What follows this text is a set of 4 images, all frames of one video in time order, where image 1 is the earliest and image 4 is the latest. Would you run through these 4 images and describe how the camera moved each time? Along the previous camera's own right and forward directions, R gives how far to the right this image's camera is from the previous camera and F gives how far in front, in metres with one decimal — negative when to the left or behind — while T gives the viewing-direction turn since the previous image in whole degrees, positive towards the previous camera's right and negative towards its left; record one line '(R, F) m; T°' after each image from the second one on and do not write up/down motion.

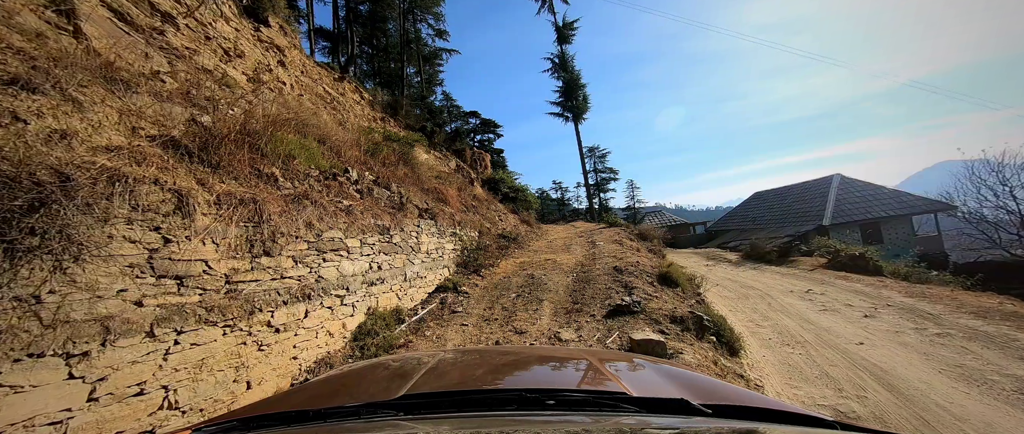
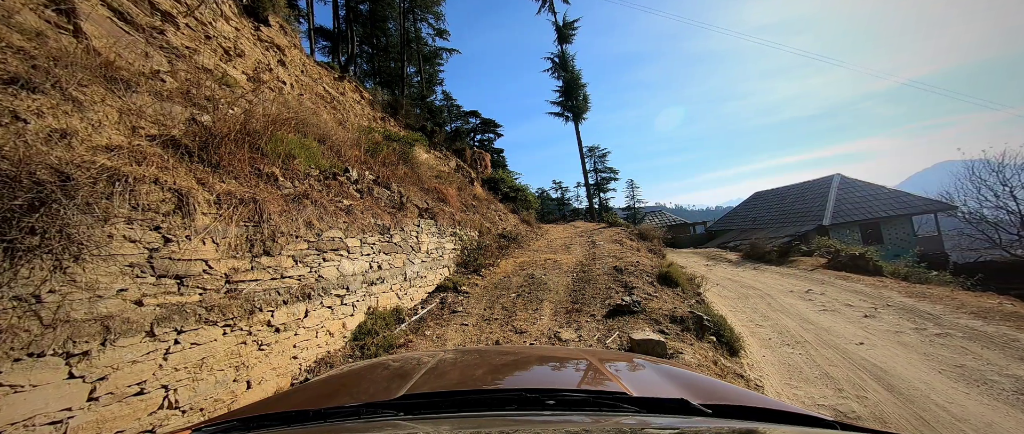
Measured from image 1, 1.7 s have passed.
(0.0, 0.0) m; 0°
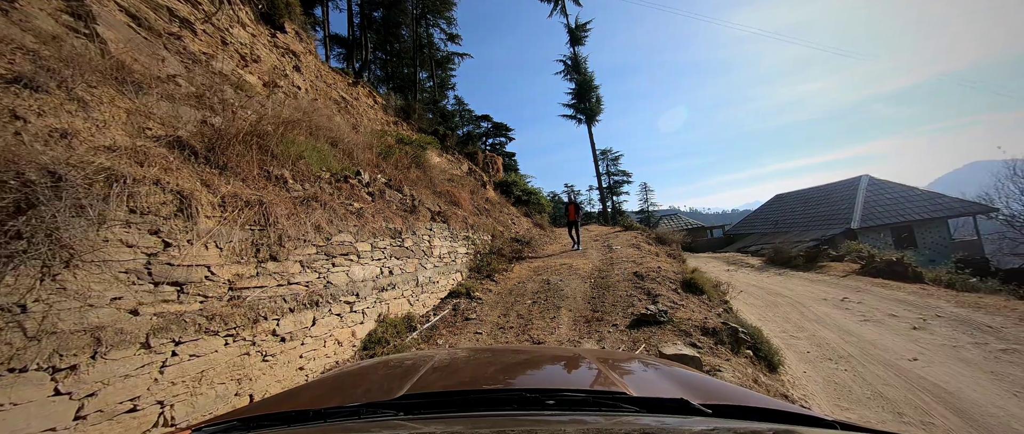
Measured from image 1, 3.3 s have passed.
(-0.1, +0.3) m; -2°
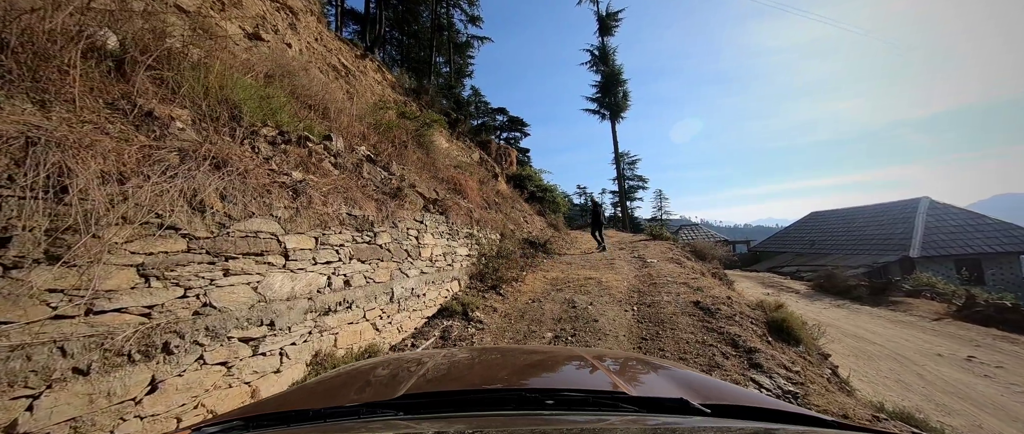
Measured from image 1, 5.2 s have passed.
(-0.2, +2.1) m; -1°
